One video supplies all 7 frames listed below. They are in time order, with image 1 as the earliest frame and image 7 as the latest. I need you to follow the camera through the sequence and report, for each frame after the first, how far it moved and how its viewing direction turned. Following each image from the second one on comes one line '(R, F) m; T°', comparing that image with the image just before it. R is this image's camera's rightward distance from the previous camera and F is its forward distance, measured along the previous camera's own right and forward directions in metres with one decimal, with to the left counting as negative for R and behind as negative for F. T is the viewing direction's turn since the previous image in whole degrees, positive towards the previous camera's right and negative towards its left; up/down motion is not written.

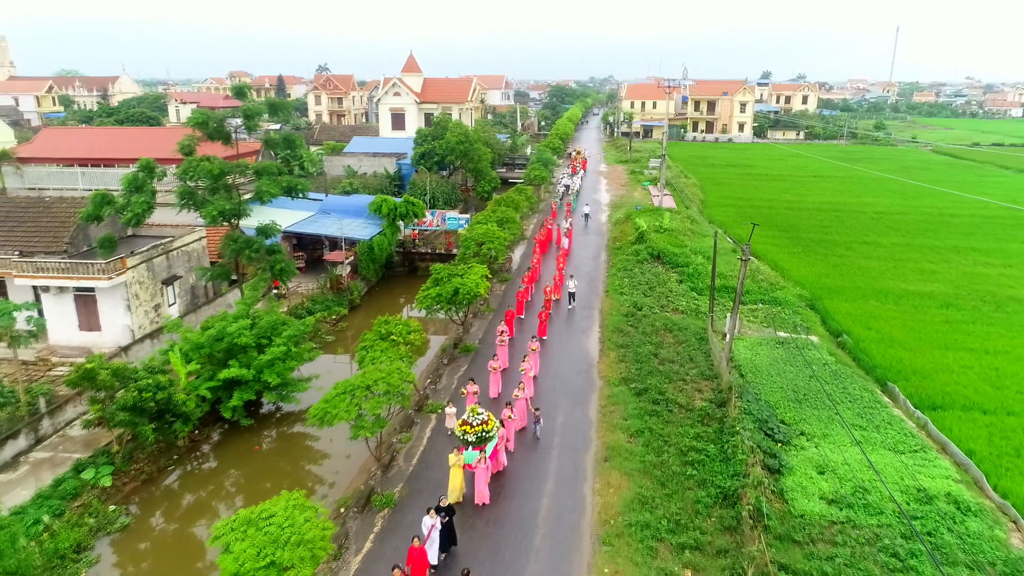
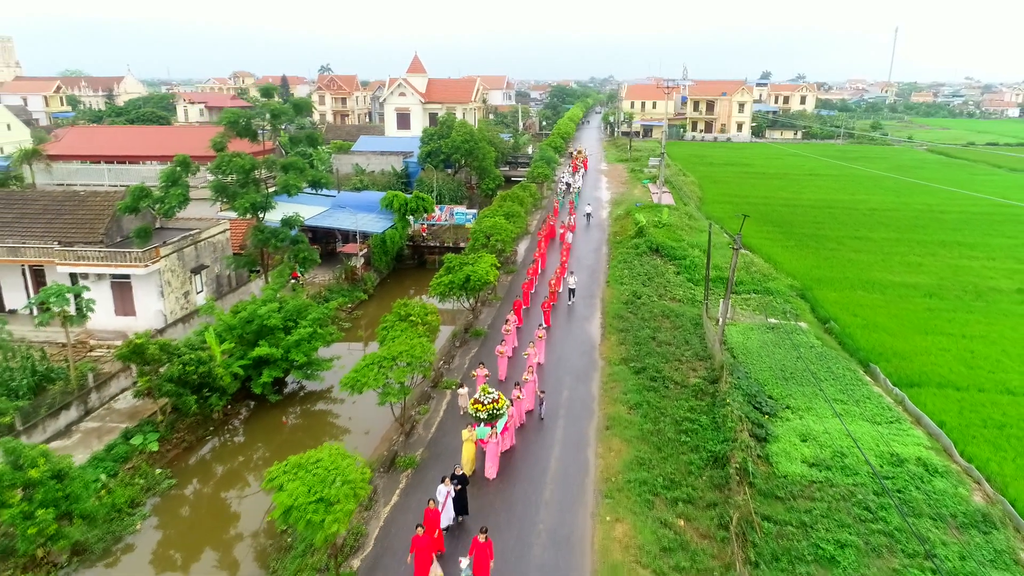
(-0.2, -1.1) m; 0°
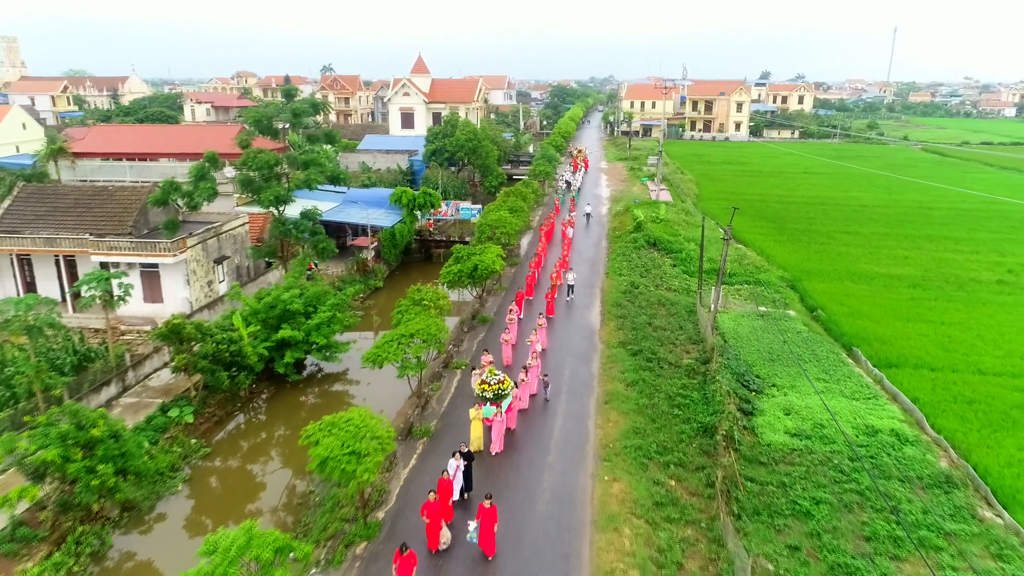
(-0.1, -1.1) m; 0°
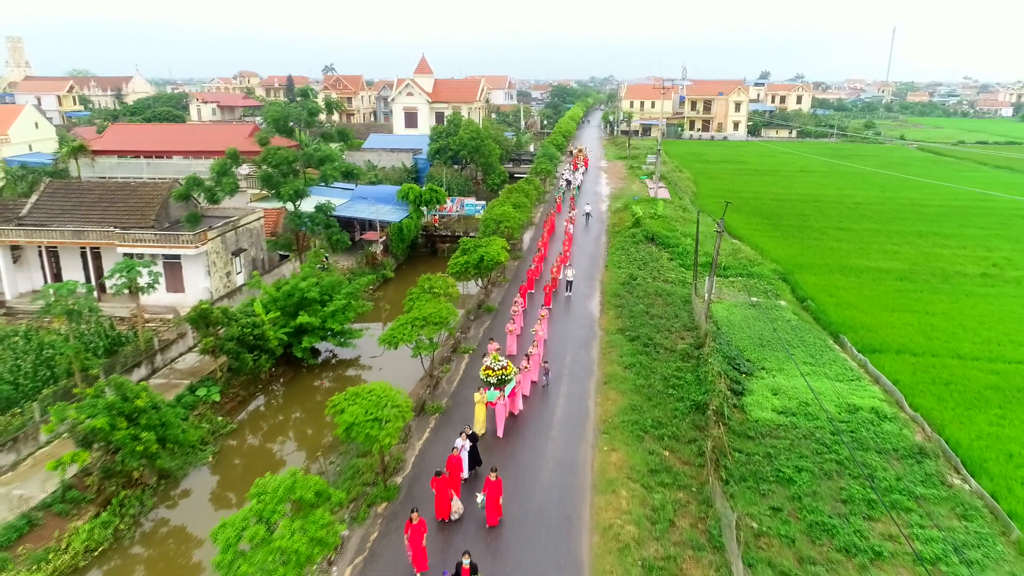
(-0.1, -0.9) m; 0°
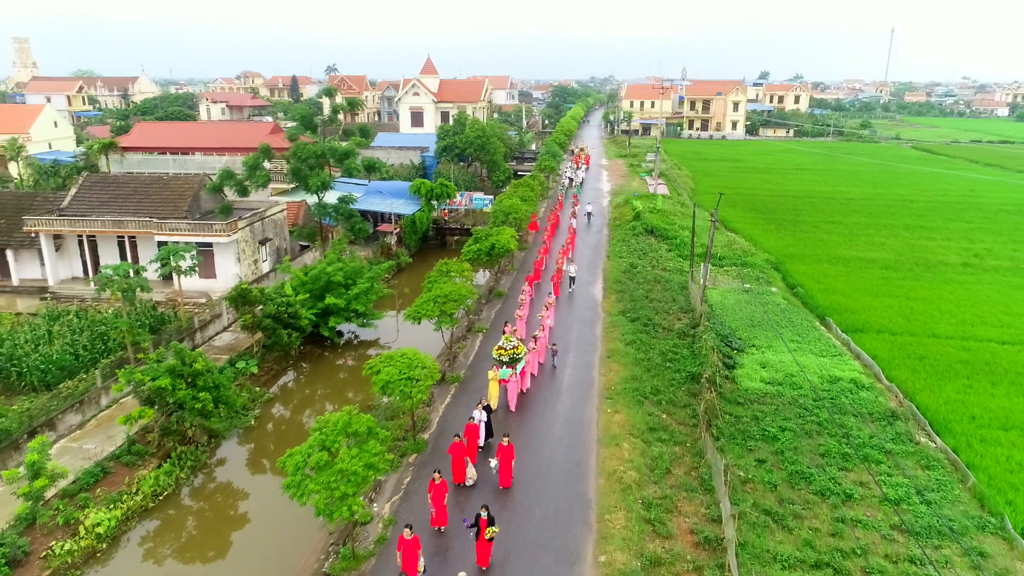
(-0.3, -1.4) m; 0°
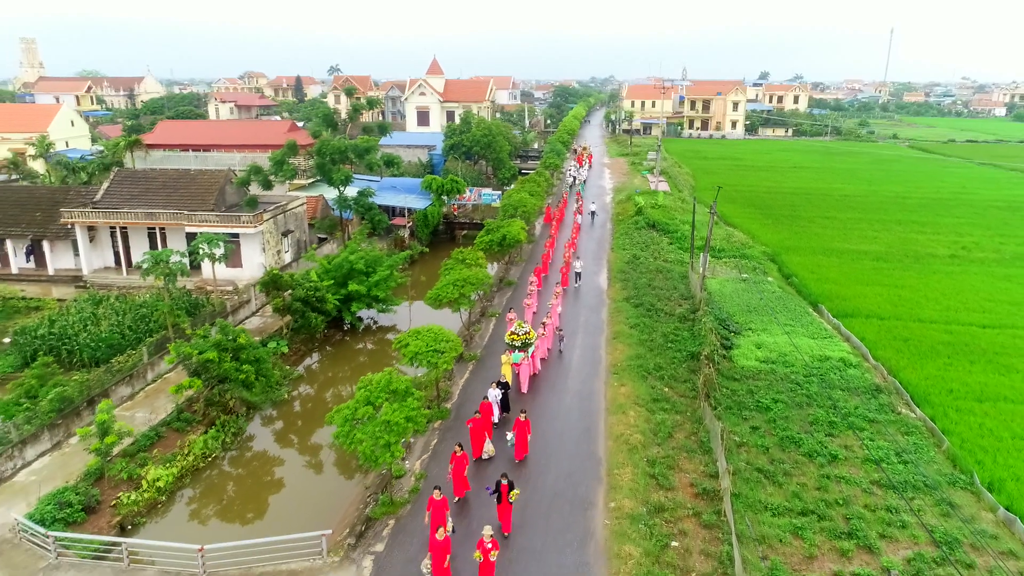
(-0.3, -1.1) m; 0°
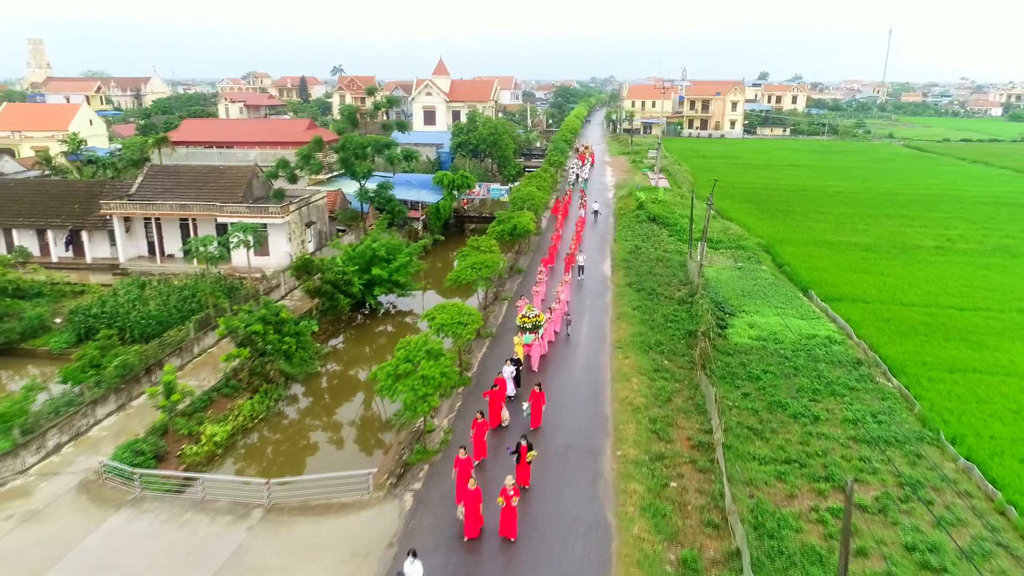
(-0.4, -1.4) m; 0°
